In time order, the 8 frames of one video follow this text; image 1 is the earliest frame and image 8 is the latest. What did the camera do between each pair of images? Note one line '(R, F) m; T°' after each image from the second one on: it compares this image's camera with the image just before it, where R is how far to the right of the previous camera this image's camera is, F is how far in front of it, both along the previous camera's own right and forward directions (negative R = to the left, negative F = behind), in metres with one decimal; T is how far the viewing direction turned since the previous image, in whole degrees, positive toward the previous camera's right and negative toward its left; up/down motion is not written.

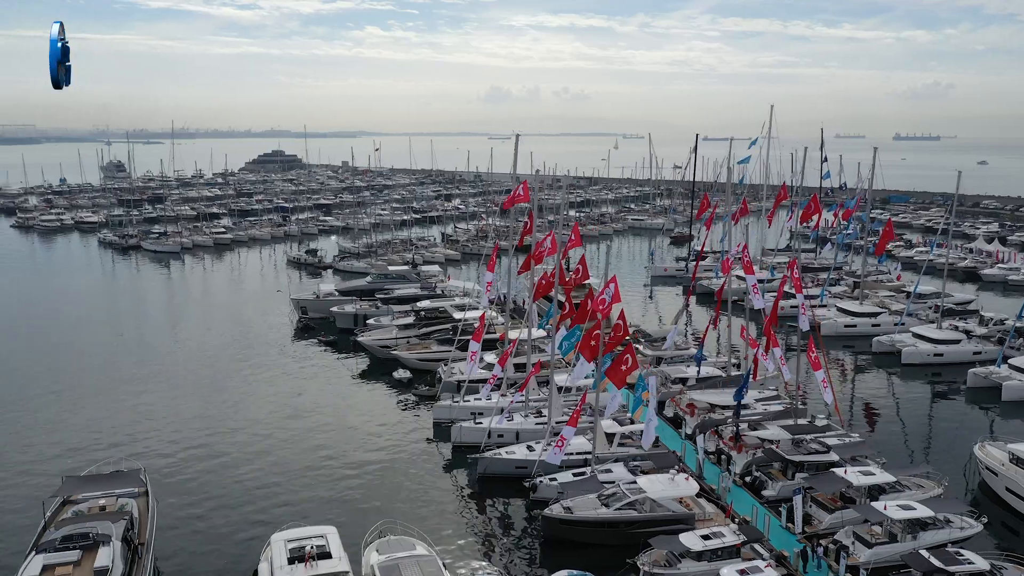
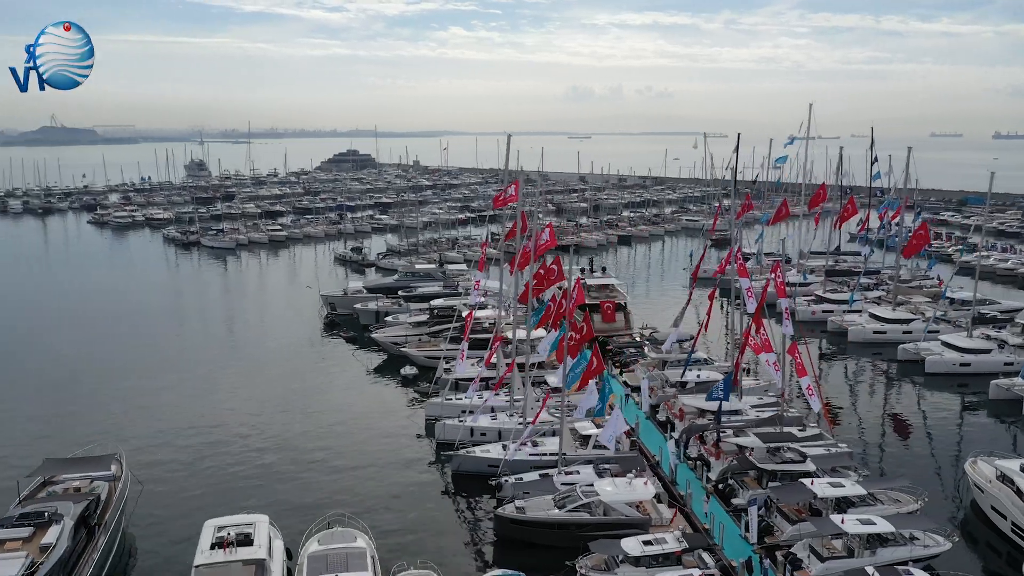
(+3.0, 0.0) m; -6°
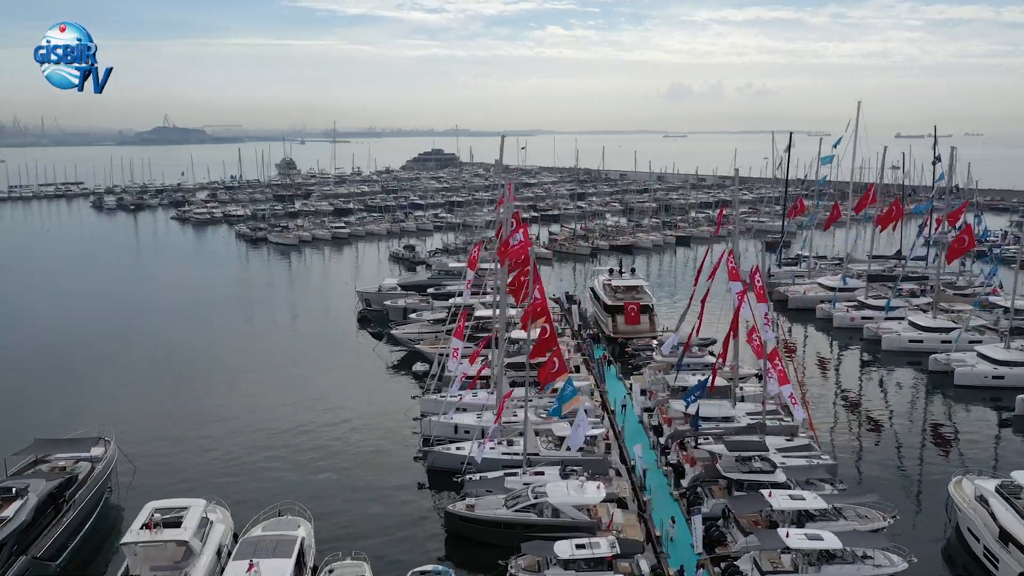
(+3.5, +0.1) m; -7°
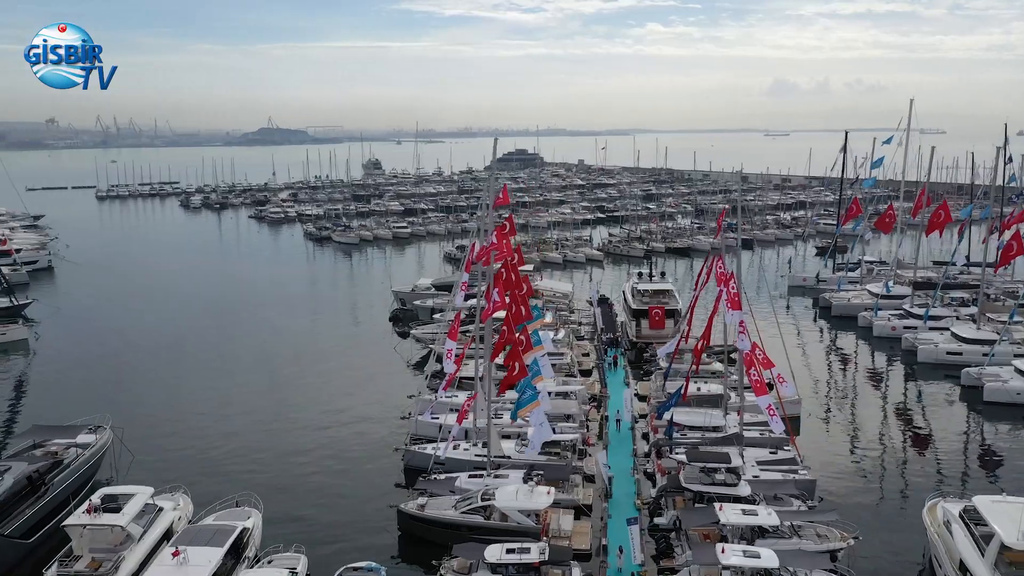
(+3.5, +0.2) m; -7°
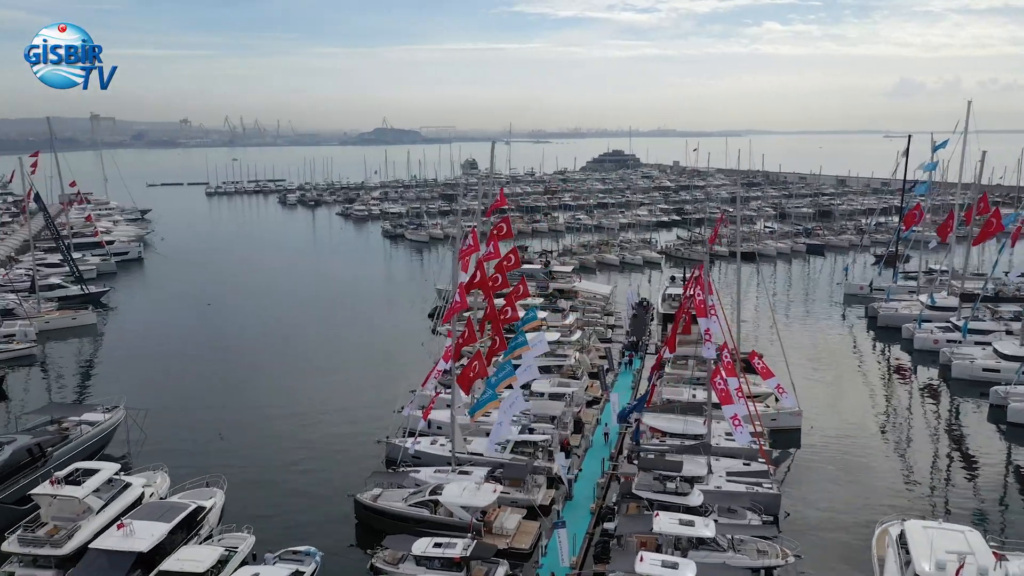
(+3.9, -0.1) m; -8°
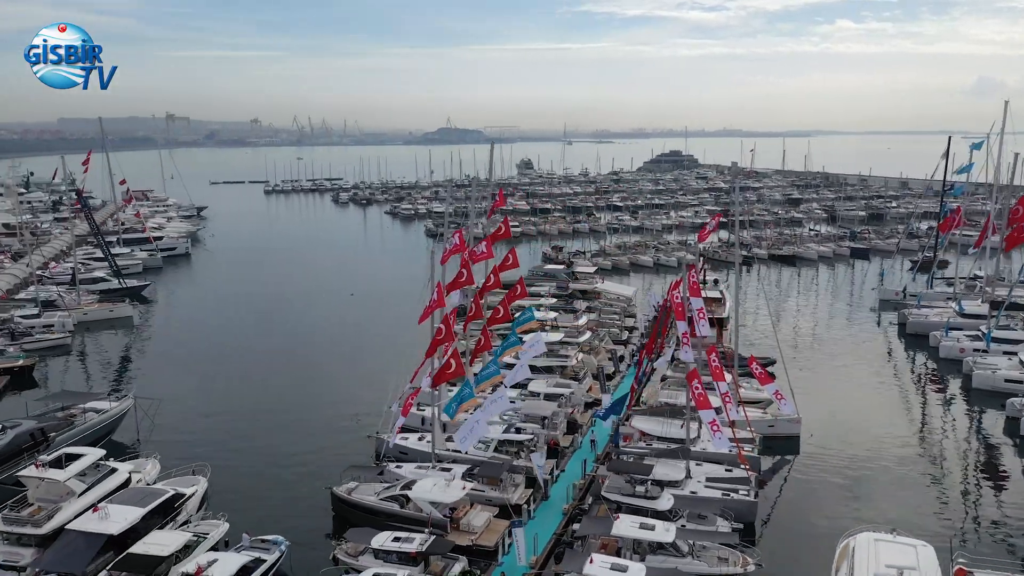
(+2.3, 0.0) m; -4°
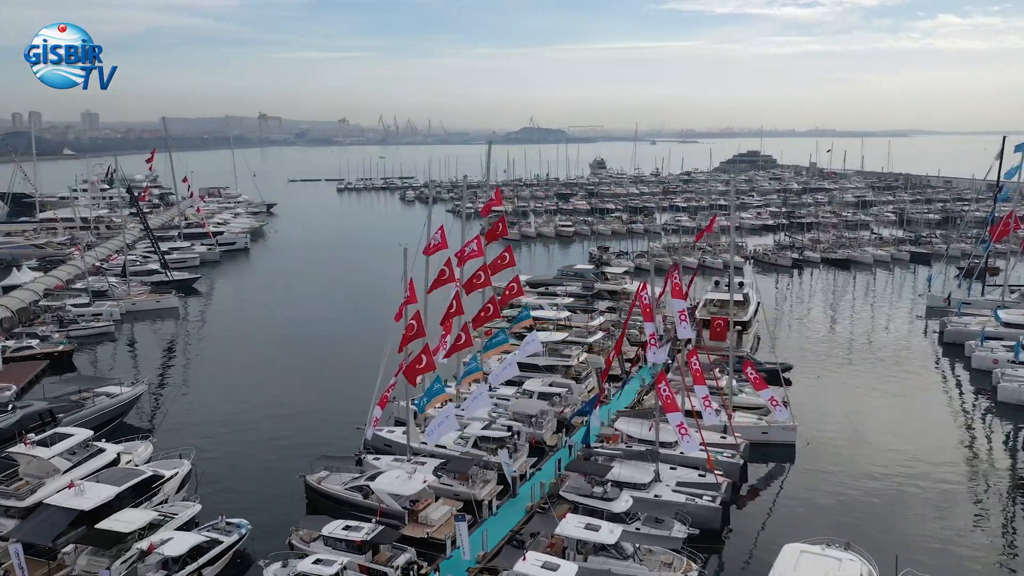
(+3.0, 0.0) m; -6°
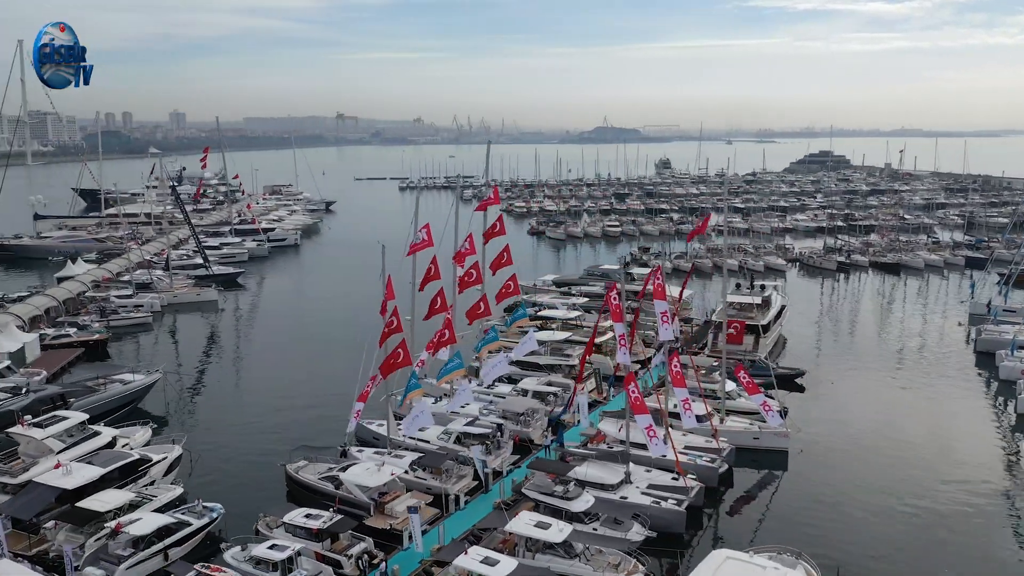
(+2.7, 0.0) m; -5°
